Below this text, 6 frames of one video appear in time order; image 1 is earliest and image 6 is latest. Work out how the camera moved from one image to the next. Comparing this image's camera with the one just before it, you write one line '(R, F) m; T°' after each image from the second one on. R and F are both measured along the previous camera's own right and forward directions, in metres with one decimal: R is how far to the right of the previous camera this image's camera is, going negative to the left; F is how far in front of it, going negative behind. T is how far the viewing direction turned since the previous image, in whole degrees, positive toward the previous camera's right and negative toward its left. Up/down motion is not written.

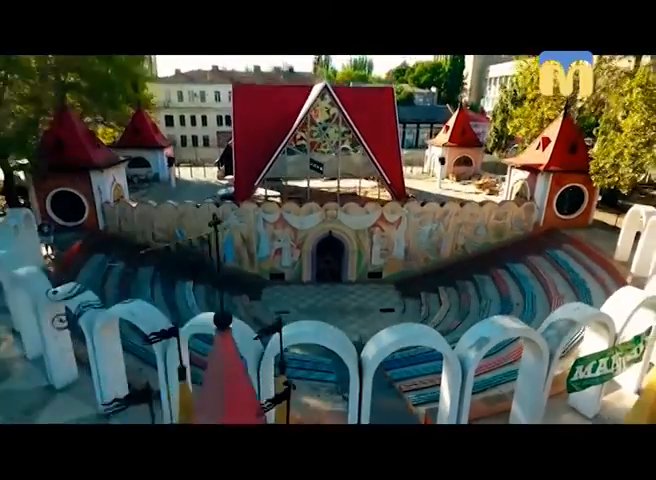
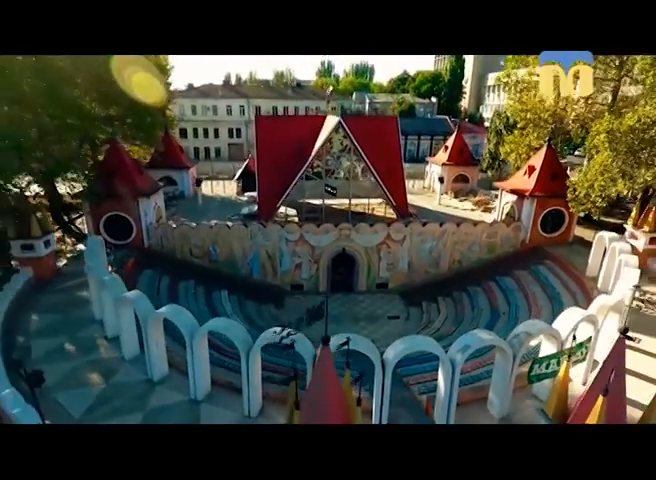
(-0.4, -1.6) m; 0°
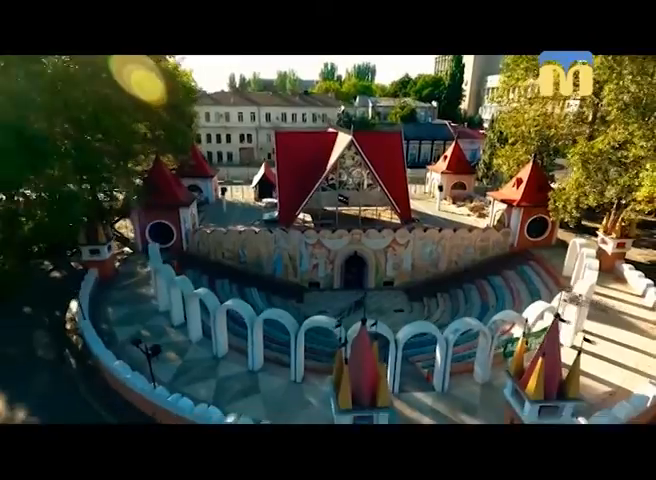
(-0.5, -1.9) m; 0°
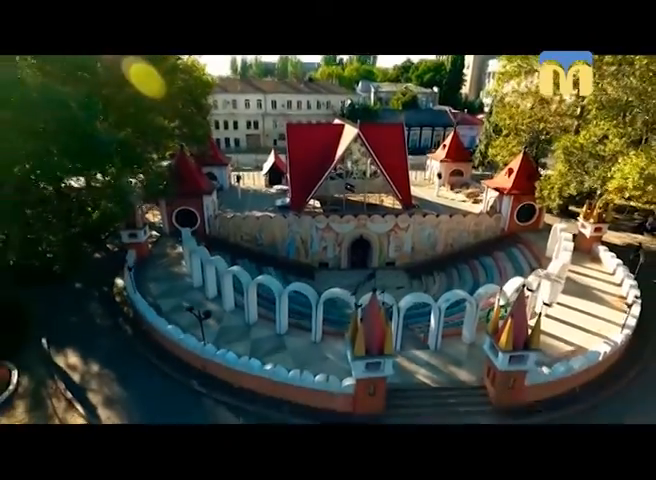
(-0.3, -1.5) m; 0°
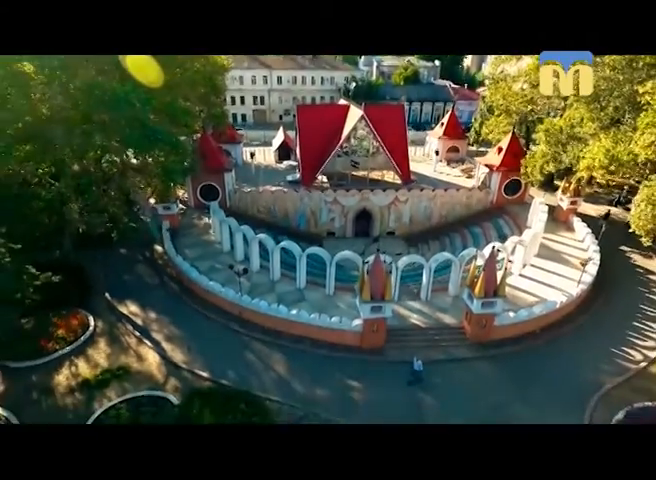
(-0.3, -2.0) m; 0°
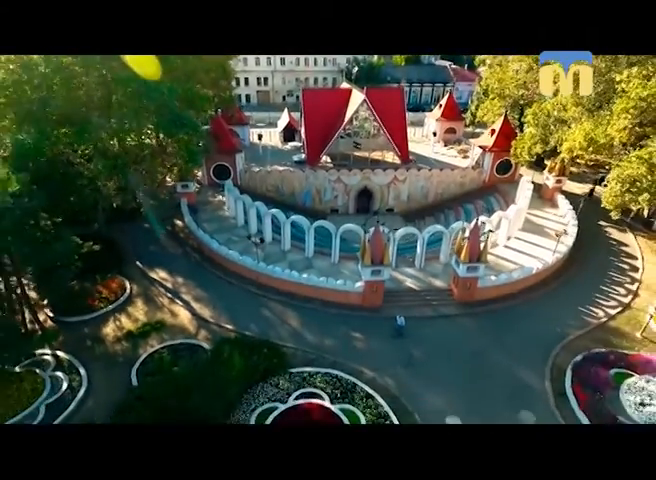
(-0.2, -1.5) m; 0°
